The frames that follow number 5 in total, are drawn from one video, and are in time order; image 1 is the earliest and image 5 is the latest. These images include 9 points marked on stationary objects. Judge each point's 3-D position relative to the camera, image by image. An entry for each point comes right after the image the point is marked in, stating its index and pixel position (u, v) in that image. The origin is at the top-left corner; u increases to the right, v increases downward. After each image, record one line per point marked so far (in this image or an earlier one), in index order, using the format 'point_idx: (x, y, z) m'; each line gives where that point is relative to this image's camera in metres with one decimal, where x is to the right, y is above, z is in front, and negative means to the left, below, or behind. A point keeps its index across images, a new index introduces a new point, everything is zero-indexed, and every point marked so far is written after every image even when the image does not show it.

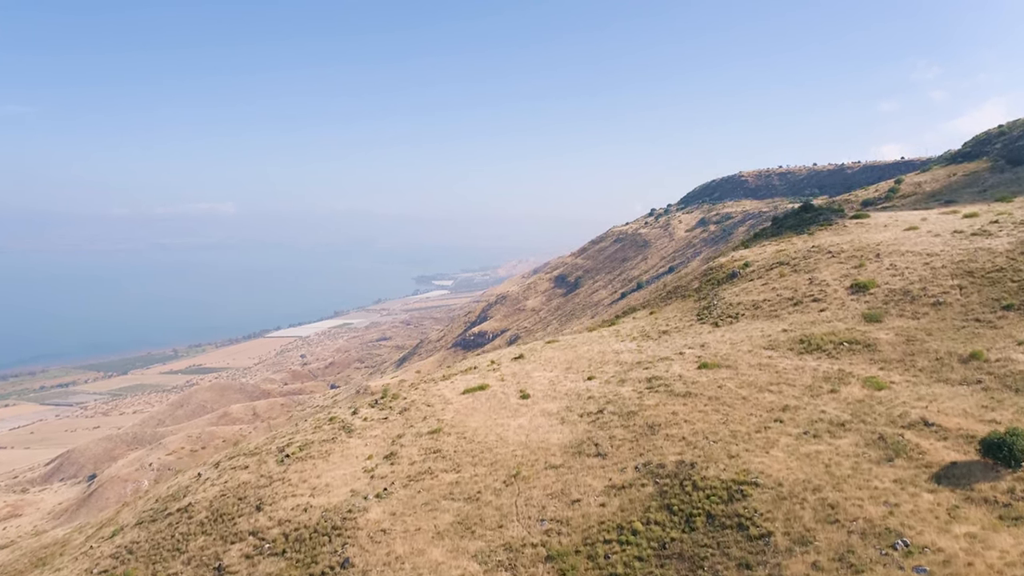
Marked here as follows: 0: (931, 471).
0: (+16.0, -6.9, +17.8) m
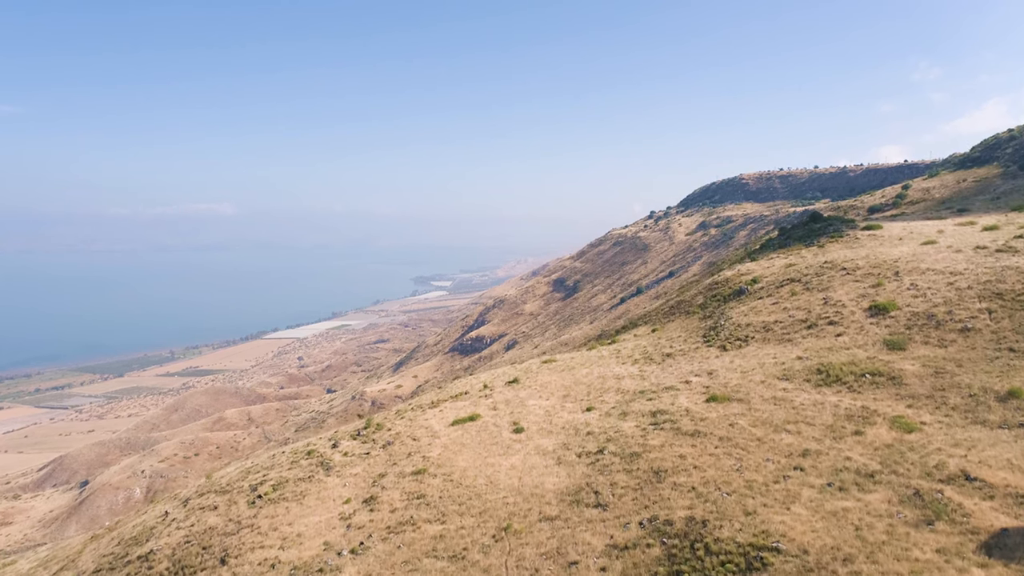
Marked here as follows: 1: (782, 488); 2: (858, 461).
0: (+15.5, -8.3, +15.5) m
1: (+11.1, -8.2, +19.2) m
2: (+14.7, -7.3, +19.9) m
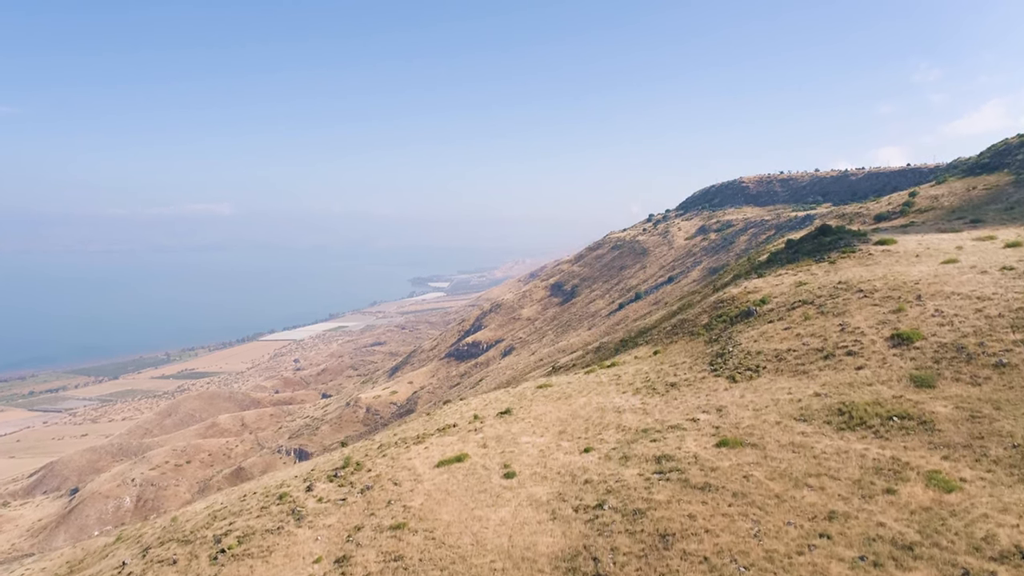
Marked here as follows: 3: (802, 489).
0: (+15.1, -10.0, +13.1) m
1: (+10.6, -9.8, +16.8) m
2: (+14.2, -8.9, +17.4) m
3: (+12.3, -8.5, +19.8) m
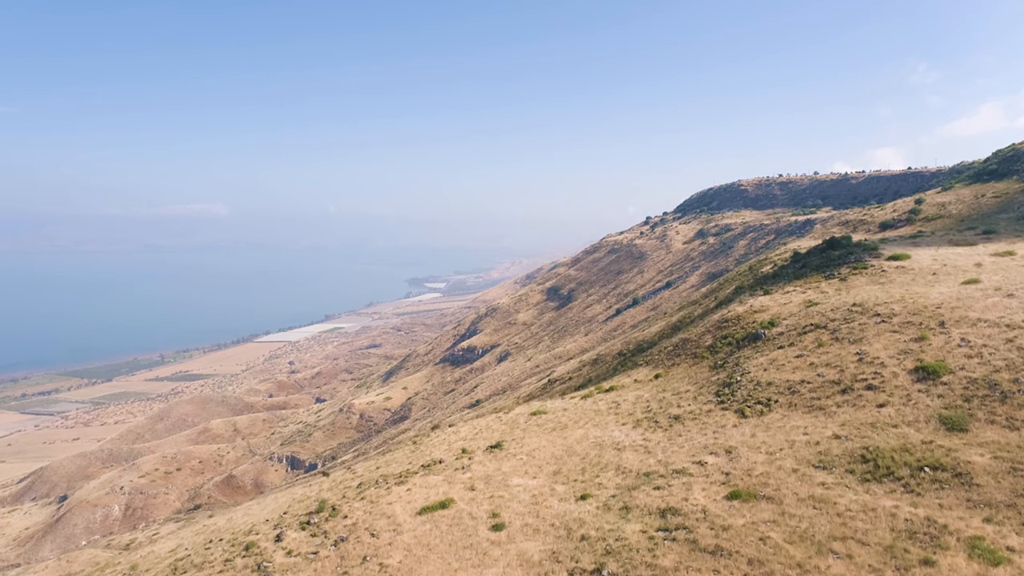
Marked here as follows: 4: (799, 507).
0: (+14.6, -11.5, +10.8) m
1: (+10.1, -11.4, +14.5) m
2: (+13.7, -10.5, +15.2) m
3: (+11.8, -10.0, +17.5) m
4: (+12.1, -9.2, +19.7) m
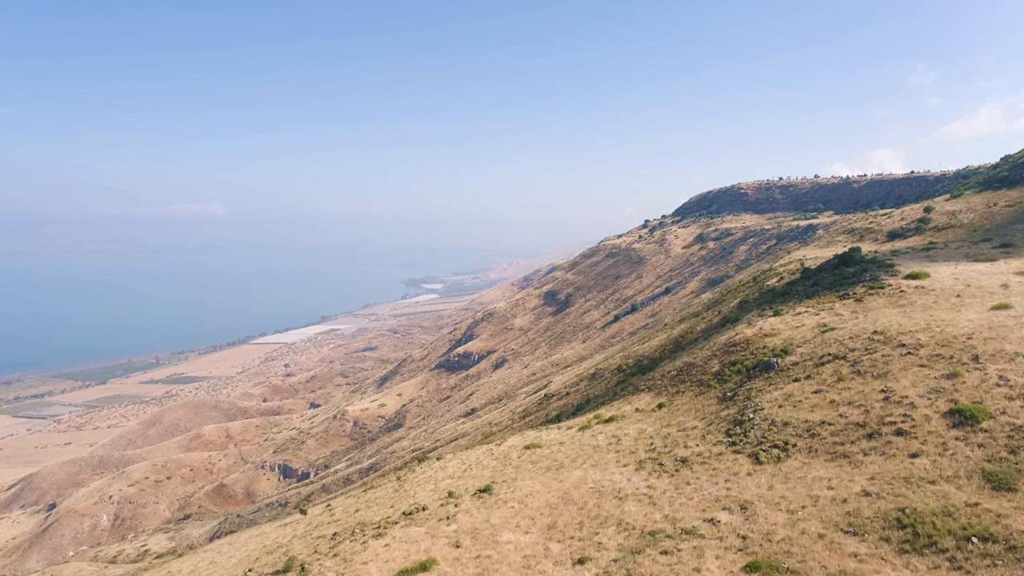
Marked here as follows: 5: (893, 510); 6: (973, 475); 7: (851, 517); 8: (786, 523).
0: (+14.2, -13.1, +8.2) m
1: (+9.7, -13.0, +11.9) m
2: (+13.3, -12.1, +12.6) m
3: (+11.3, -11.7, +14.9) m
4: (+11.6, -10.8, +17.1) m
5: (+15.7, -9.1, +19.3) m
6: (+19.6, -7.9, +19.8) m
7: (+14.1, -9.5, +19.5) m
8: (+11.8, -10.0, +20.1) m
